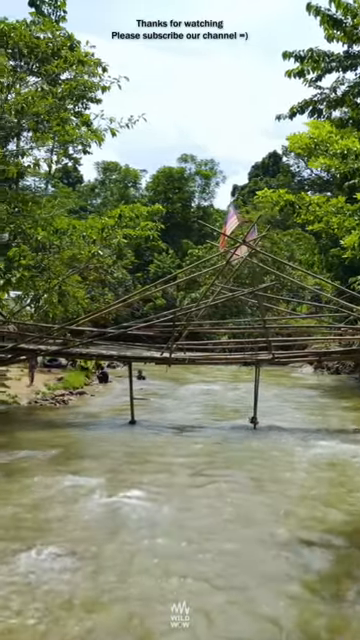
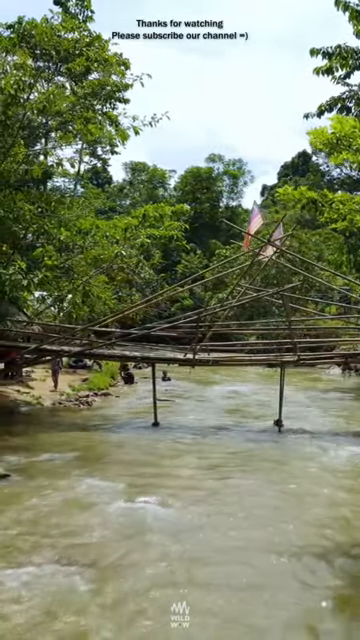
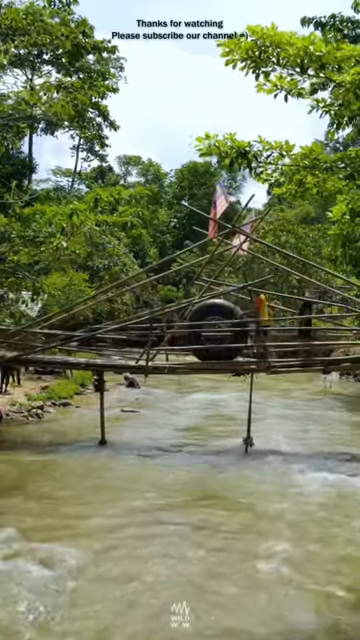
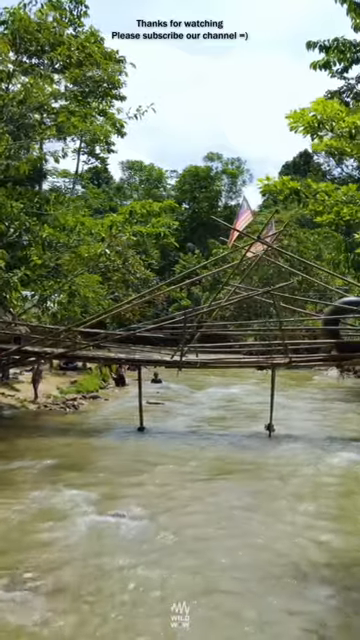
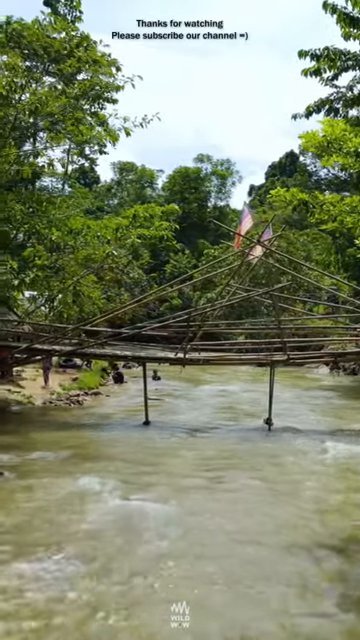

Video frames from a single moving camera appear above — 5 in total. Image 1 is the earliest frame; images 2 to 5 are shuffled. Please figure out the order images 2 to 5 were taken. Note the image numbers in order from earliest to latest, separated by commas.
5, 2, 4, 3
